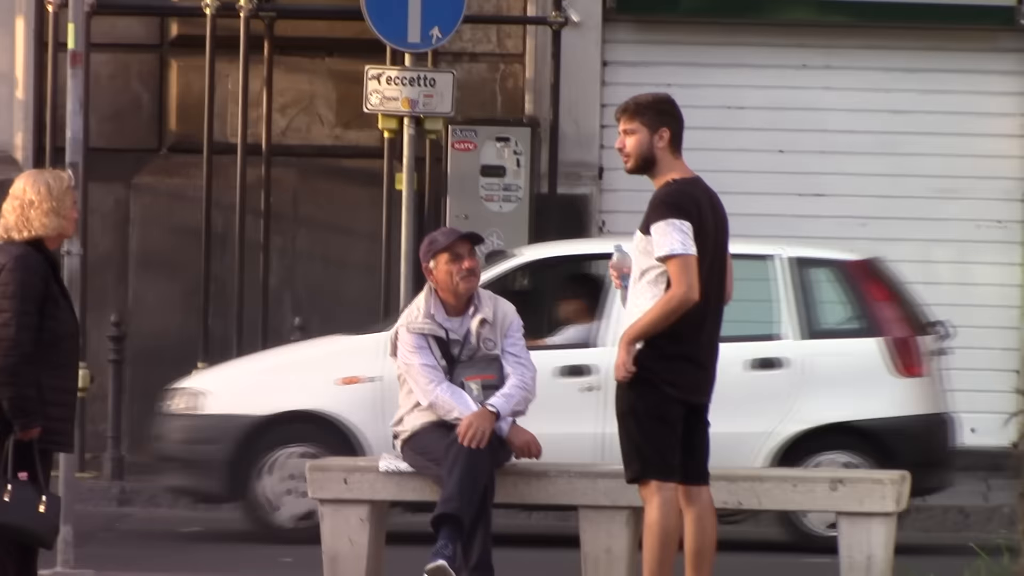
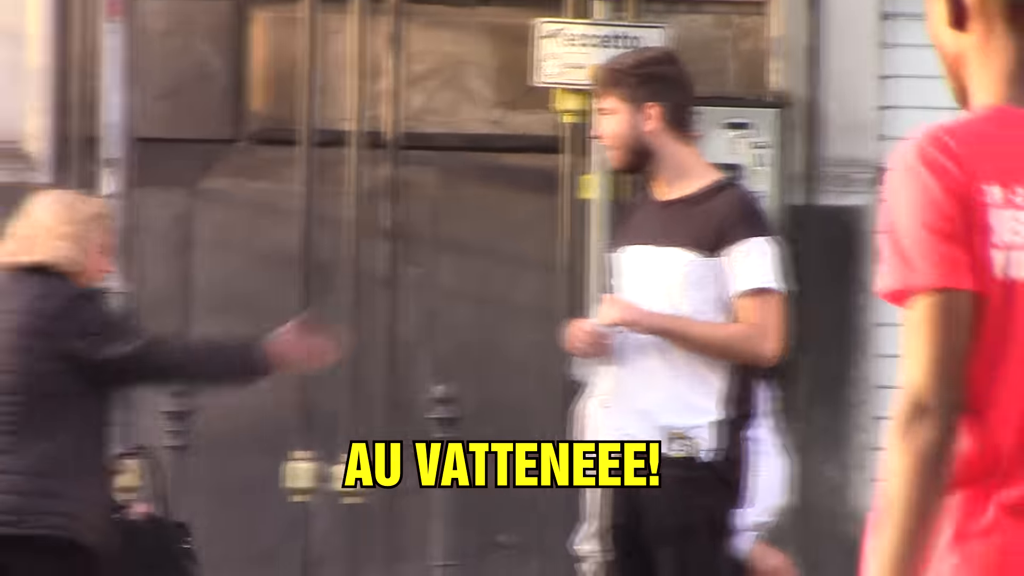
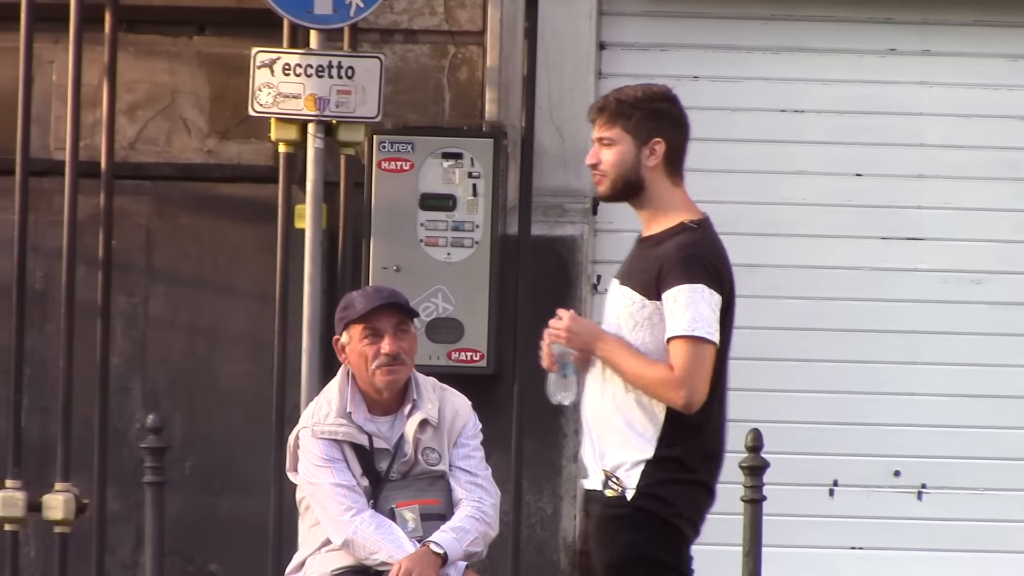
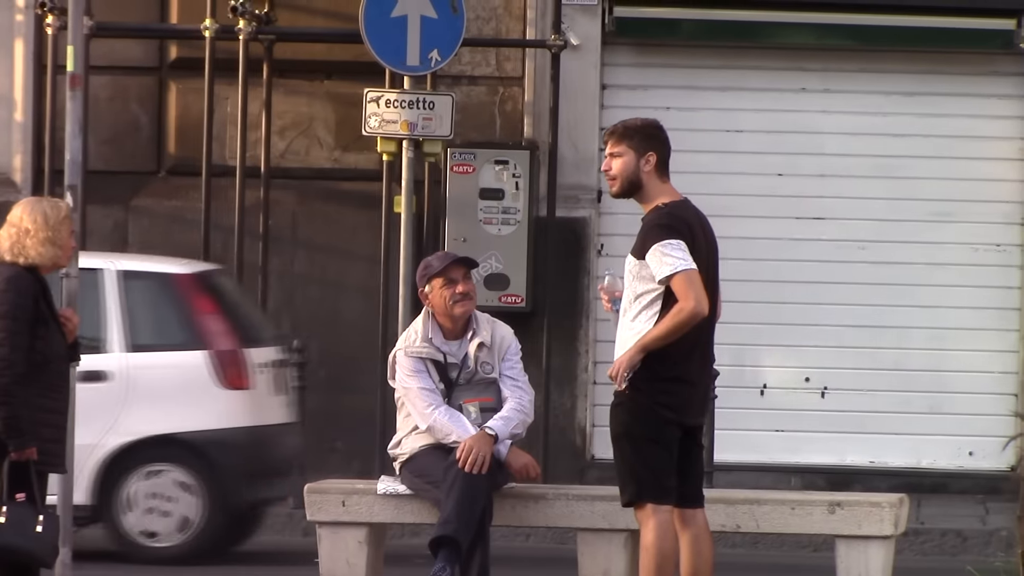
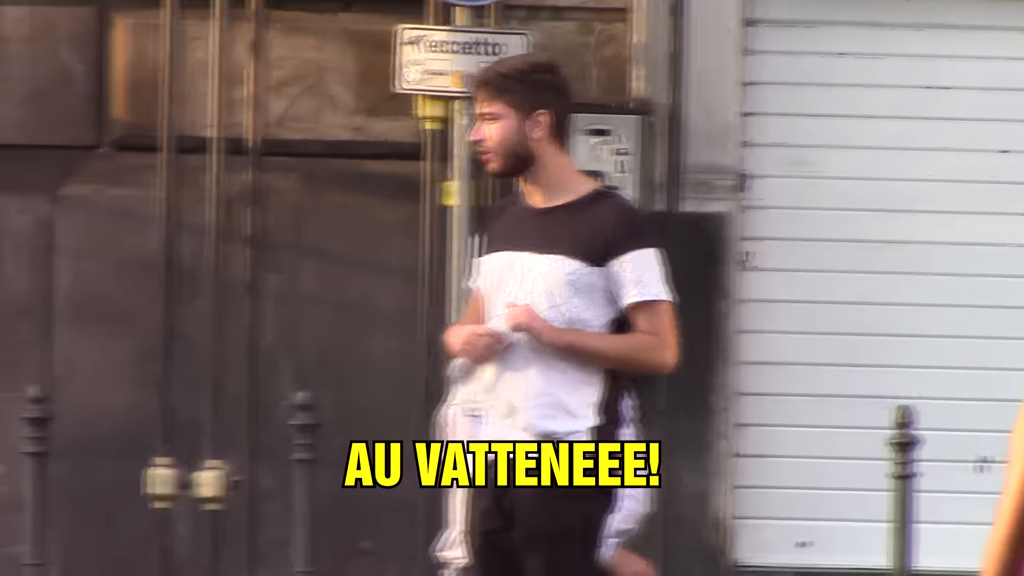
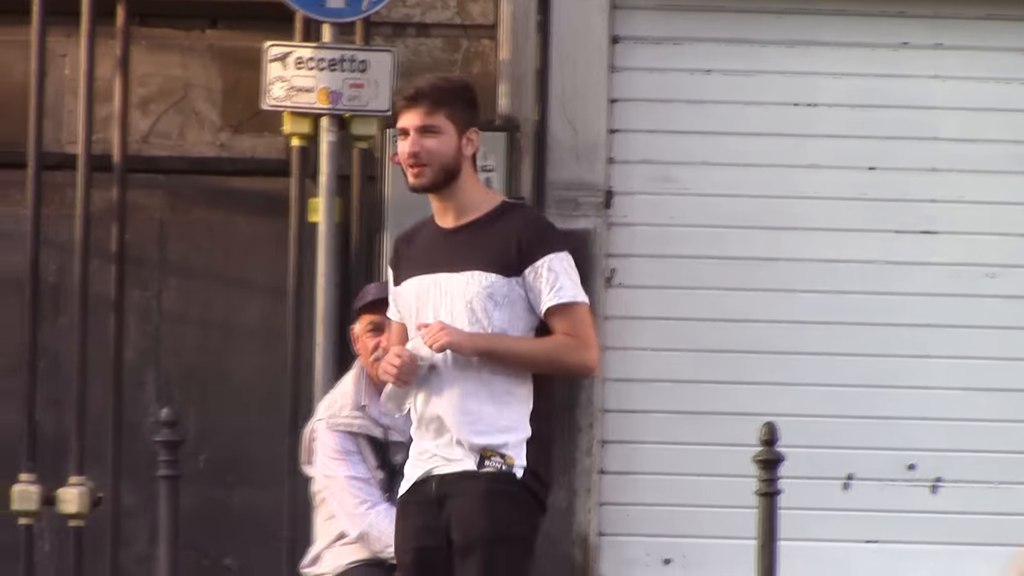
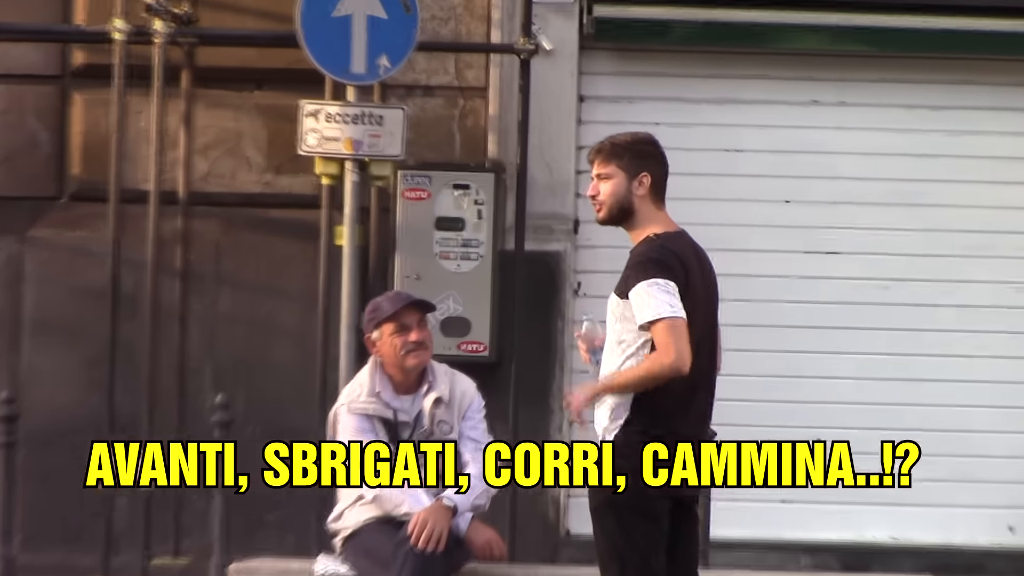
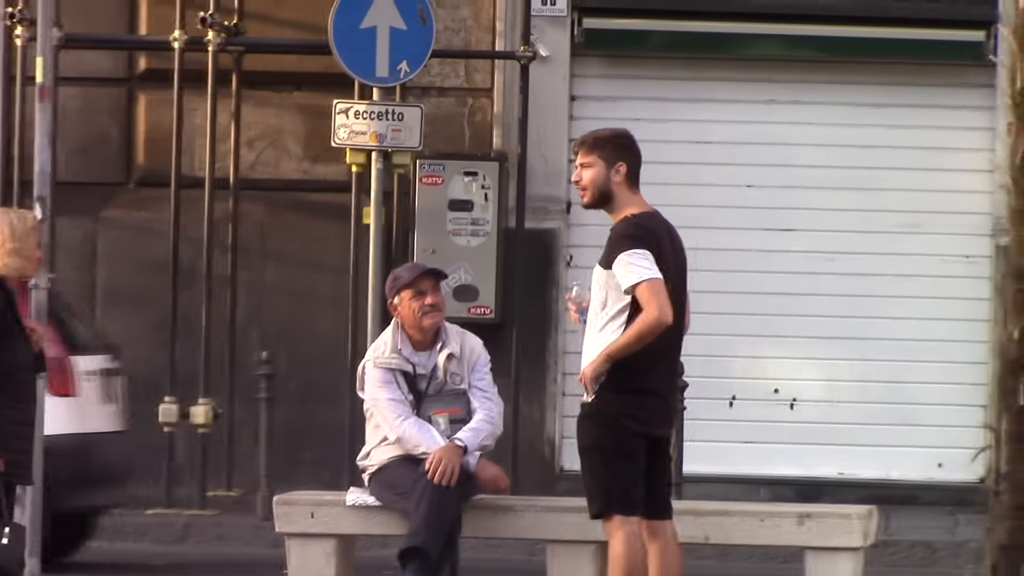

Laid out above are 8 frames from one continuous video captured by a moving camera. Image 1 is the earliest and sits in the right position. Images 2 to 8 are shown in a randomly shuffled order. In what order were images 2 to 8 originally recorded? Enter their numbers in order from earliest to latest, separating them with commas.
4, 8, 7, 3, 6, 5, 2
